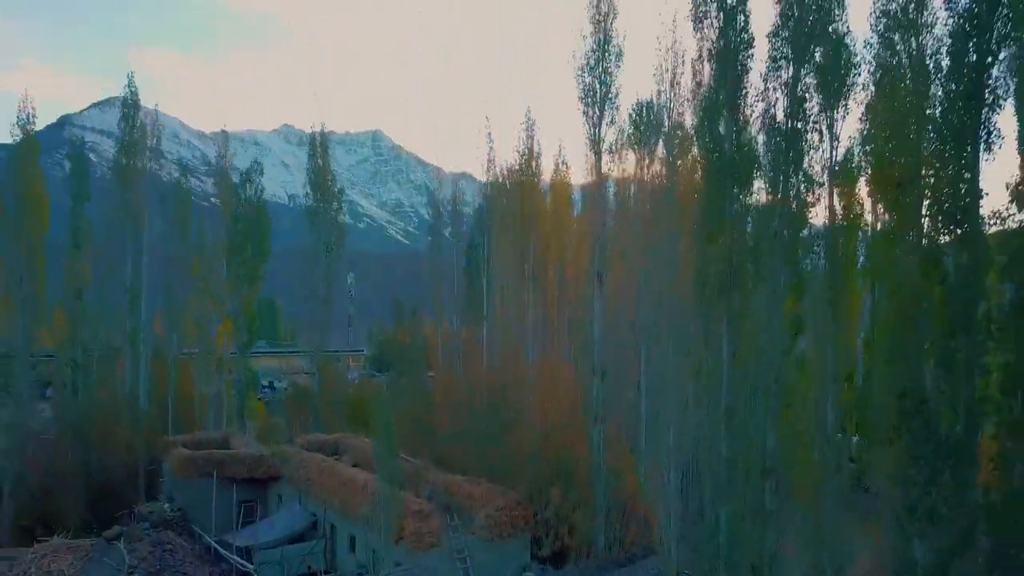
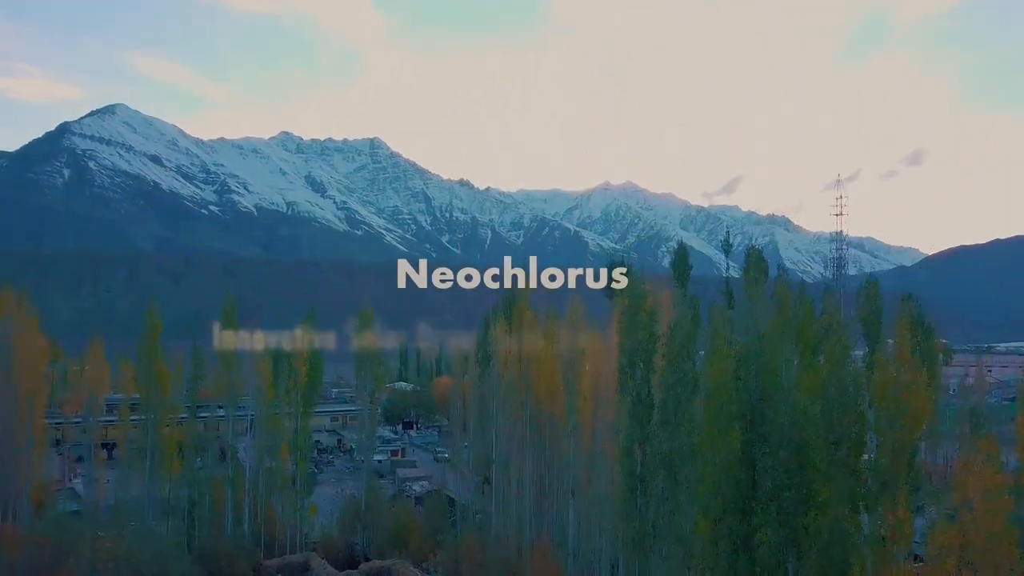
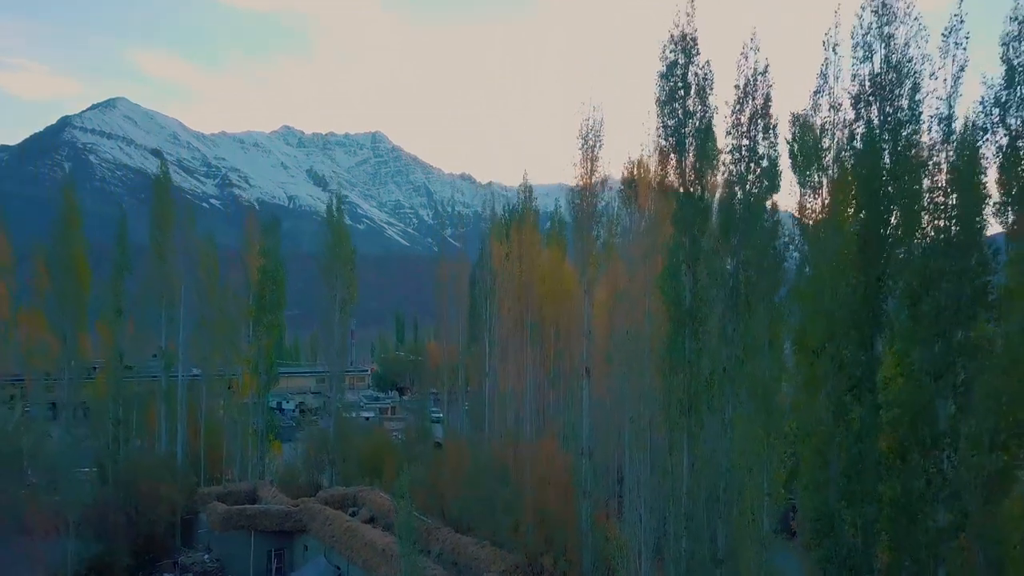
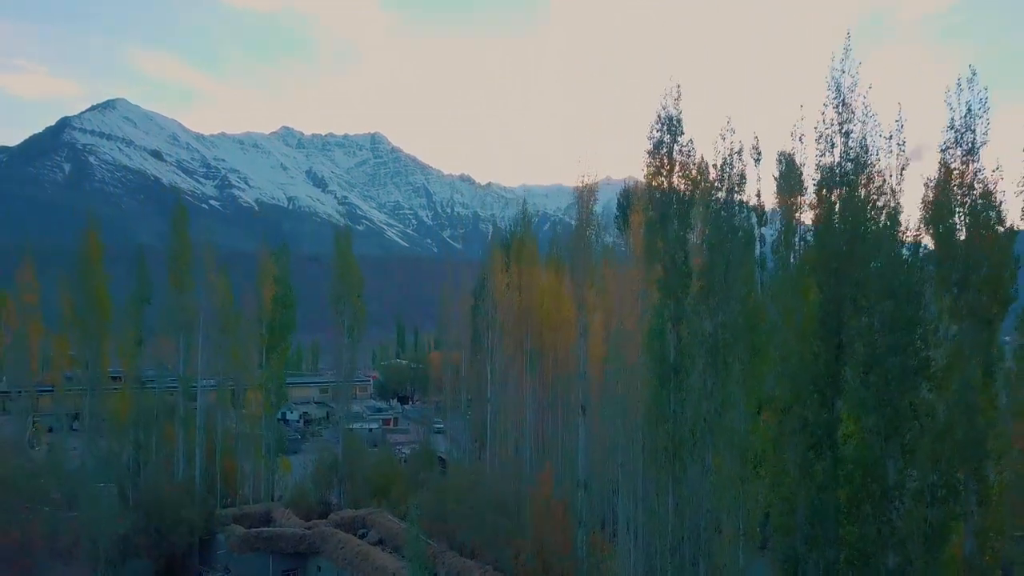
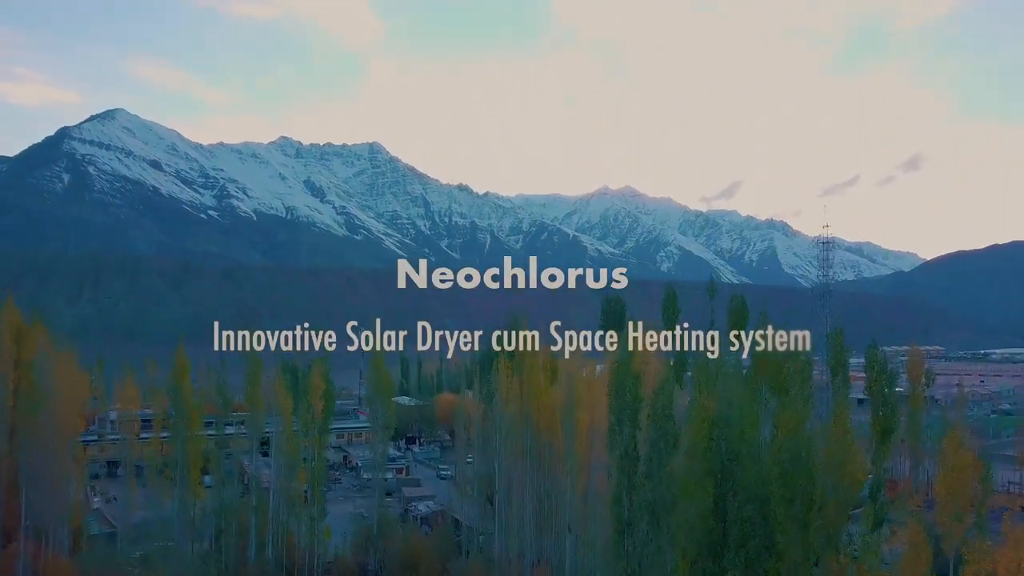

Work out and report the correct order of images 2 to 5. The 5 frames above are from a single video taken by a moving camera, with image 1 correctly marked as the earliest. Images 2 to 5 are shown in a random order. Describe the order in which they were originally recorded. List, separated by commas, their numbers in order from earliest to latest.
3, 4, 2, 5
